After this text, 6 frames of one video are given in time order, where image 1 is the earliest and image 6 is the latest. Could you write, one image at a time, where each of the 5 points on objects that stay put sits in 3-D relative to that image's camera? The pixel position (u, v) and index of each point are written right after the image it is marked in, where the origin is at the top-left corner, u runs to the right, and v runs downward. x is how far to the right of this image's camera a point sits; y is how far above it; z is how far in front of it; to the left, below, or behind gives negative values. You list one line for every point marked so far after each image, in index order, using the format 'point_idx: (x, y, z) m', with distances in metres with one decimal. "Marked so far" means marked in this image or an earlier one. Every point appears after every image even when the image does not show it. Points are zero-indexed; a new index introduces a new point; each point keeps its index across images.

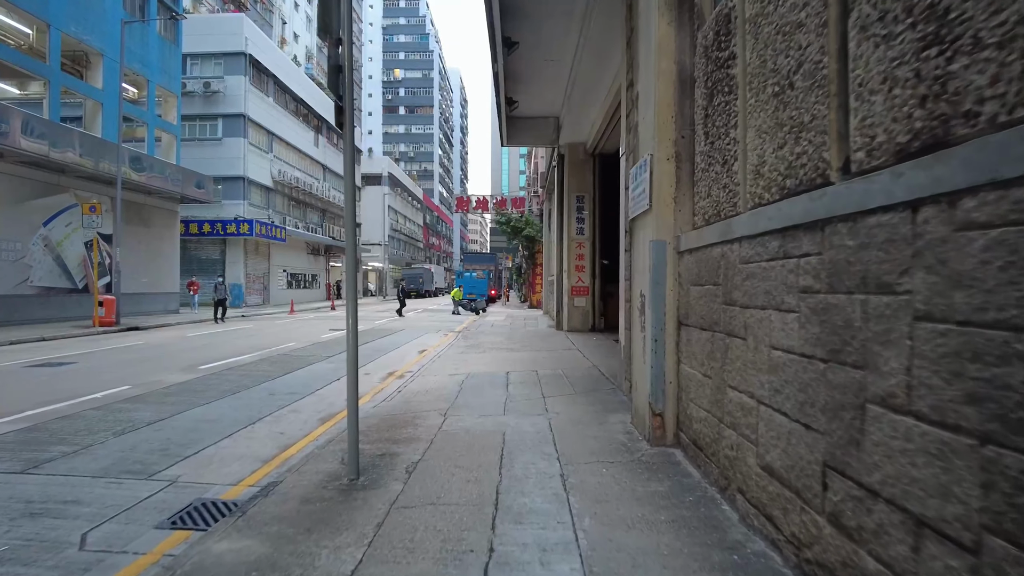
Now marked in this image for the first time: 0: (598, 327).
0: (+2.3, -1.1, +17.4) m
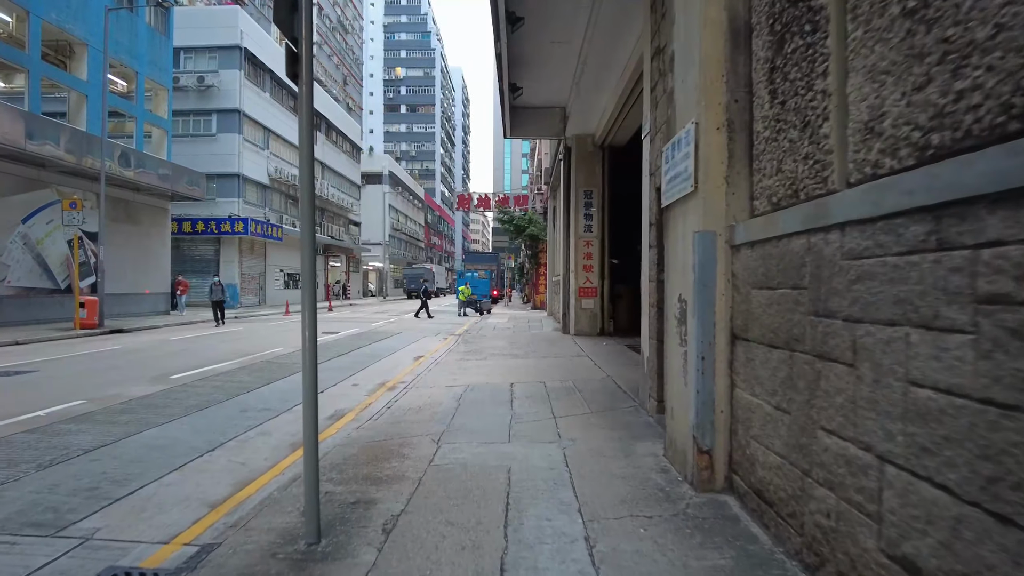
0: (+2.4, -1.1, +16.3) m
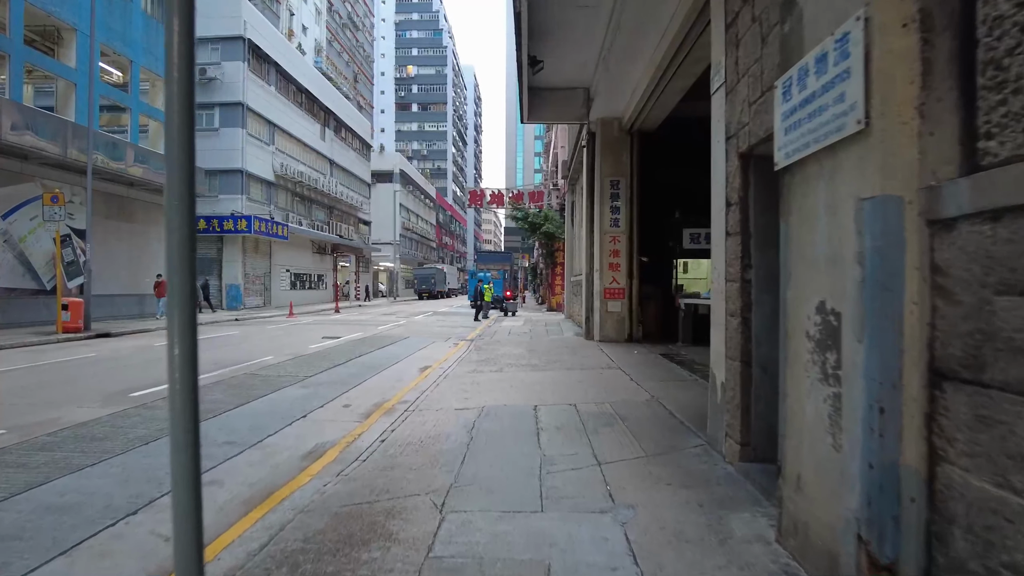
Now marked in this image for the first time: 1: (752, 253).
0: (+2.8, -1.1, +14.7) m
1: (+1.7, +0.3, +4.6) m
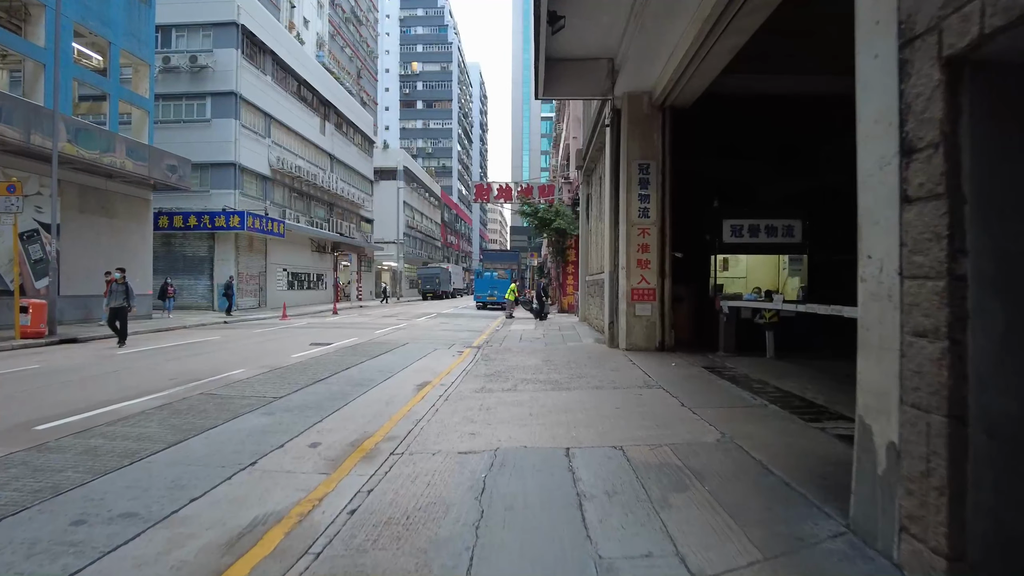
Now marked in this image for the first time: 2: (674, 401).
0: (+3.1, -1.1, +12.8) m
1: (+1.9, +0.2, +2.6) m
2: (+1.9, -1.3, +7.5) m
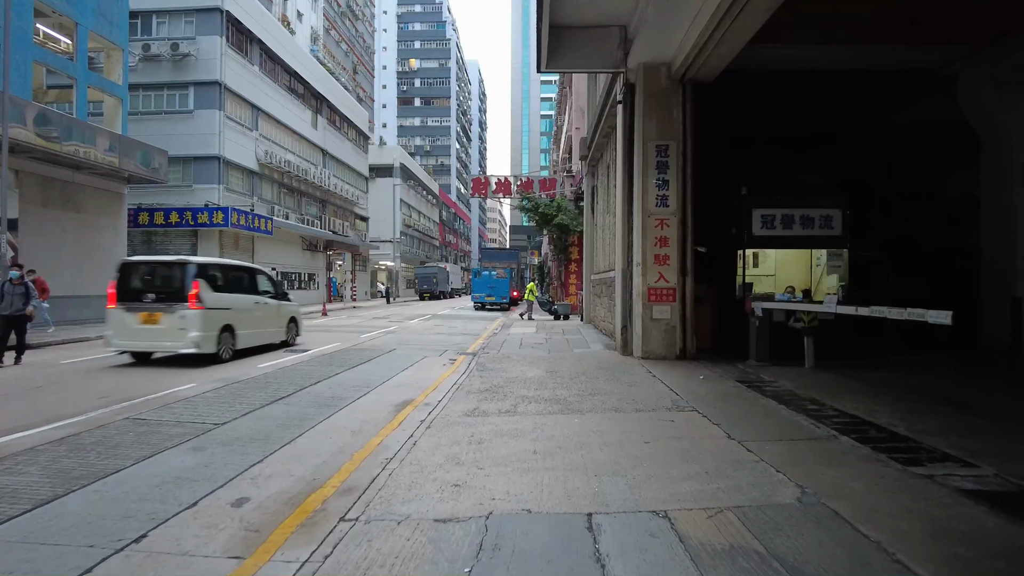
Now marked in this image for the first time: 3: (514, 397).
0: (+3.1, -1.1, +11.1) m
1: (+1.9, +0.3, +1.0) m
2: (+1.9, -1.3, +5.9) m
3: (0.0, -1.3, +8.0) m
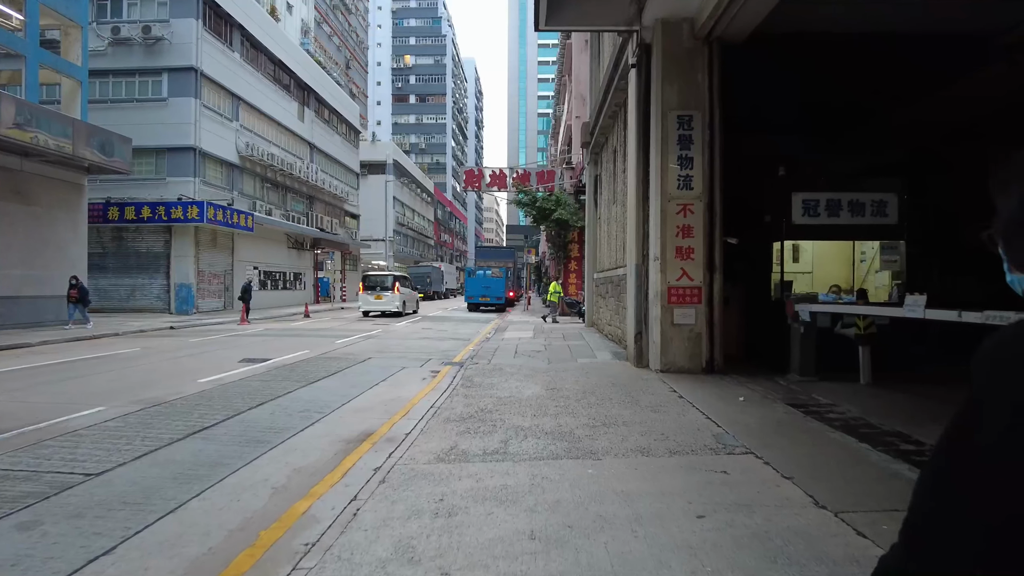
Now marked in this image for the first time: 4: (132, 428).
0: (+3.0, -1.1, +9.3) m
1: (+1.8, +0.3, -0.8) m
2: (+1.8, -1.3, +4.1) m
3: (0.0, -1.3, +6.1) m
4: (-3.7, -1.3, +6.2) m
